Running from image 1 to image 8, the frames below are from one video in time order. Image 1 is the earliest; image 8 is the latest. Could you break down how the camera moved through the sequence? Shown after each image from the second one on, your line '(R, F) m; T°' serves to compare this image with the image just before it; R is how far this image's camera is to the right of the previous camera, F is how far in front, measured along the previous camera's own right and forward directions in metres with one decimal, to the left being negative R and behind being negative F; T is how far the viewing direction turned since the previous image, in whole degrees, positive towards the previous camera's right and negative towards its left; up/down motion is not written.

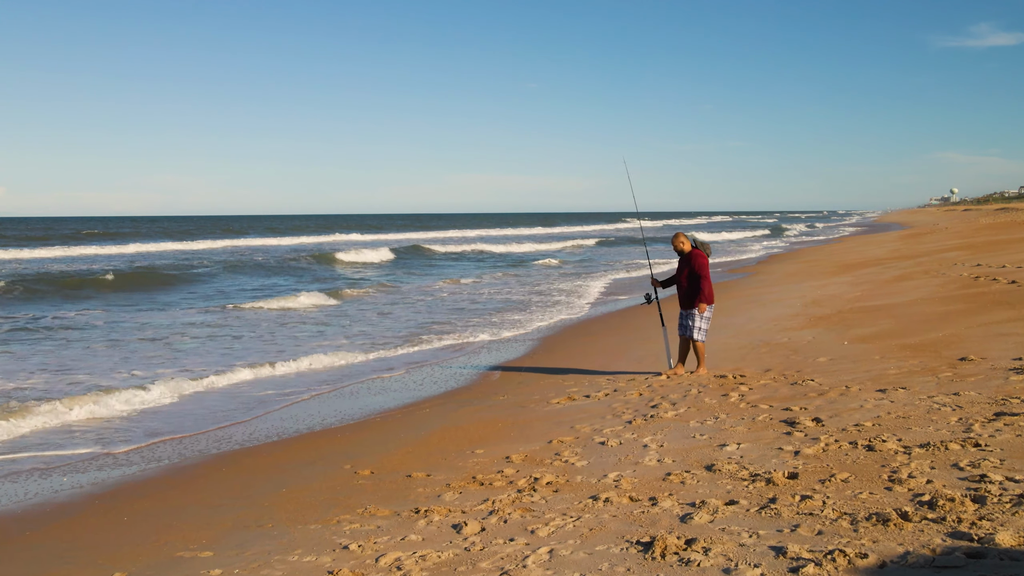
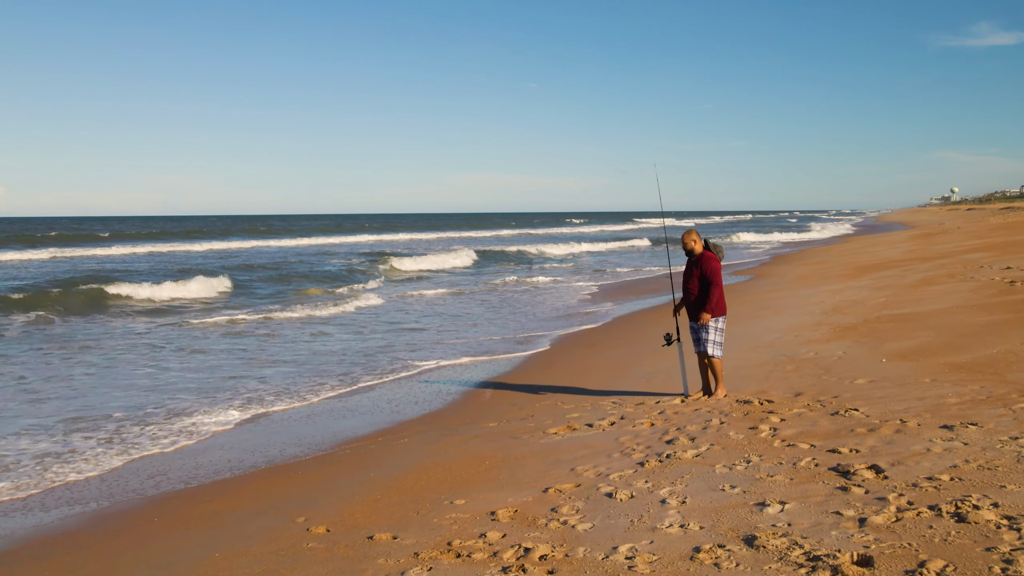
(+0.1, +0.9) m; 0°
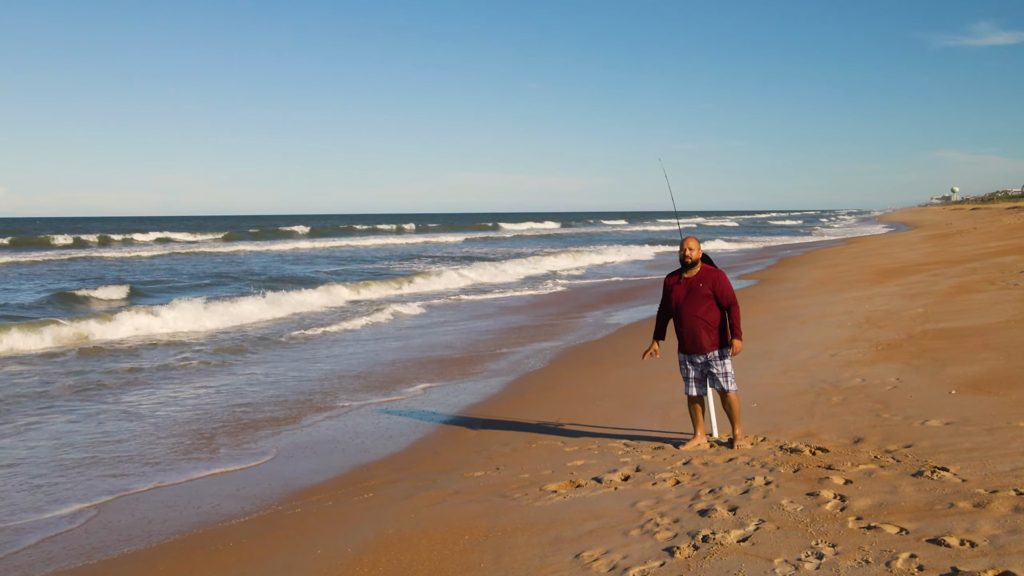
(+0.1, +1.1) m; 0°
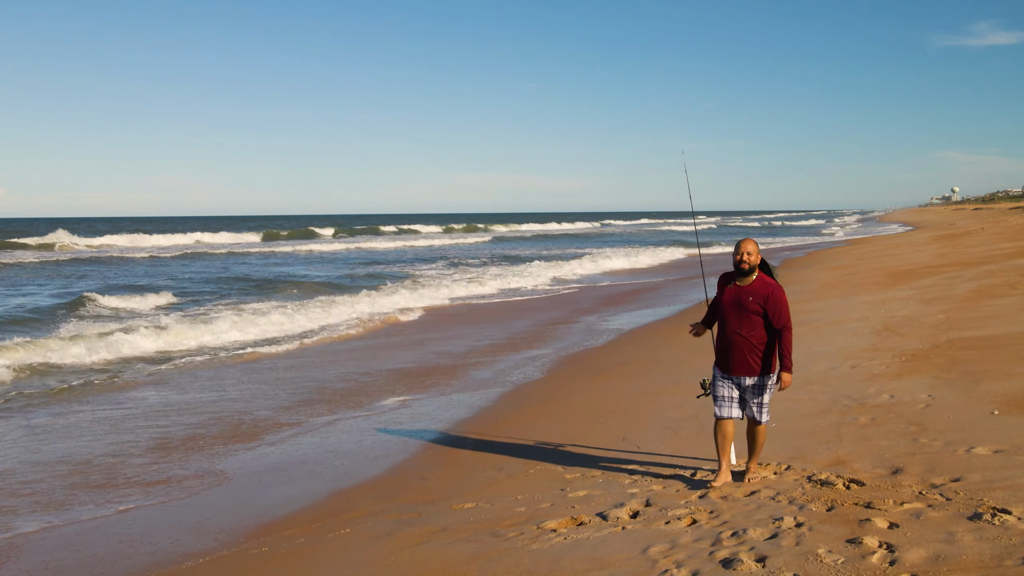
(0.0, +0.5) m; 0°
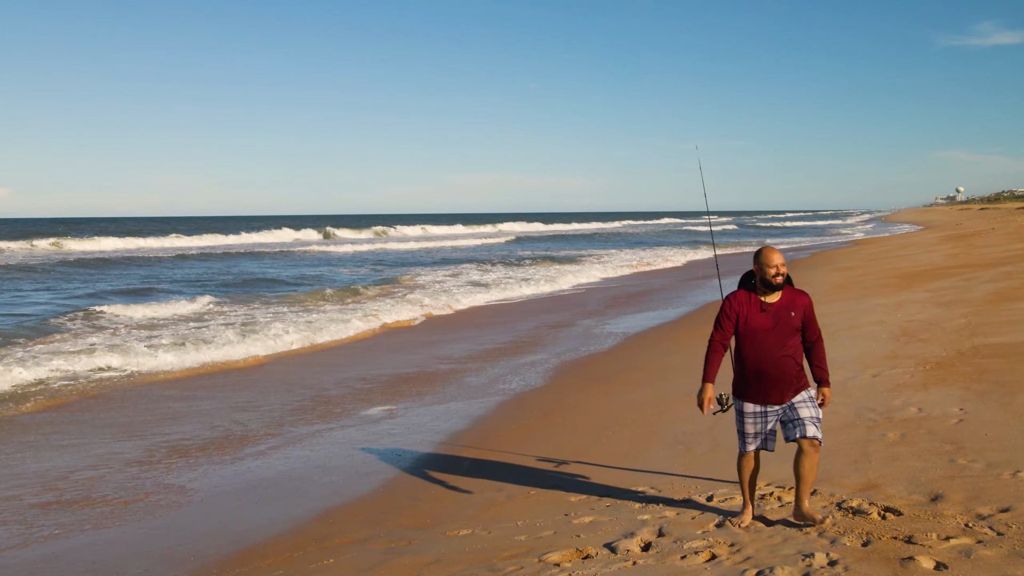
(0.0, +0.4) m; 0°
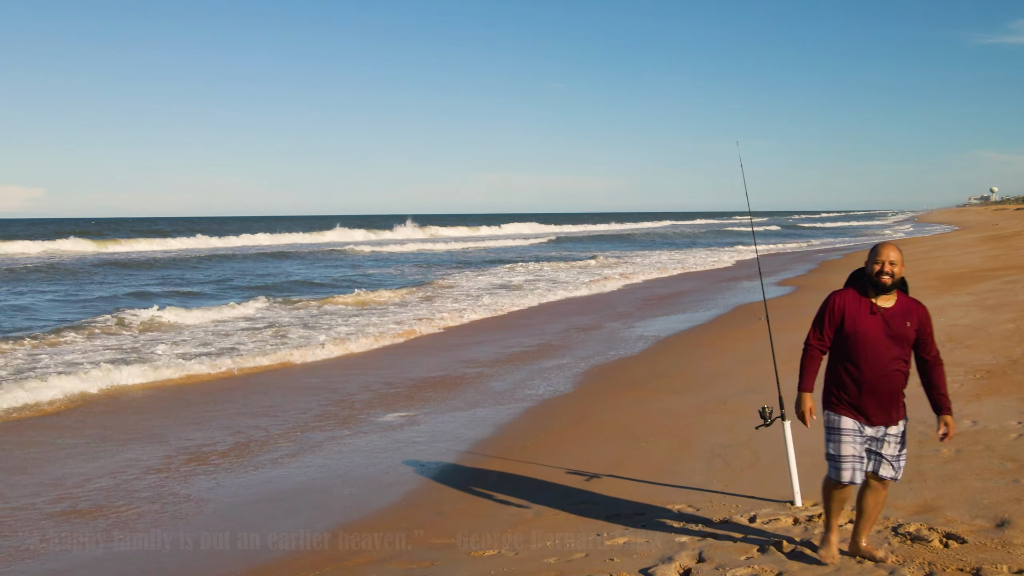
(0.0, +0.2) m; -2°
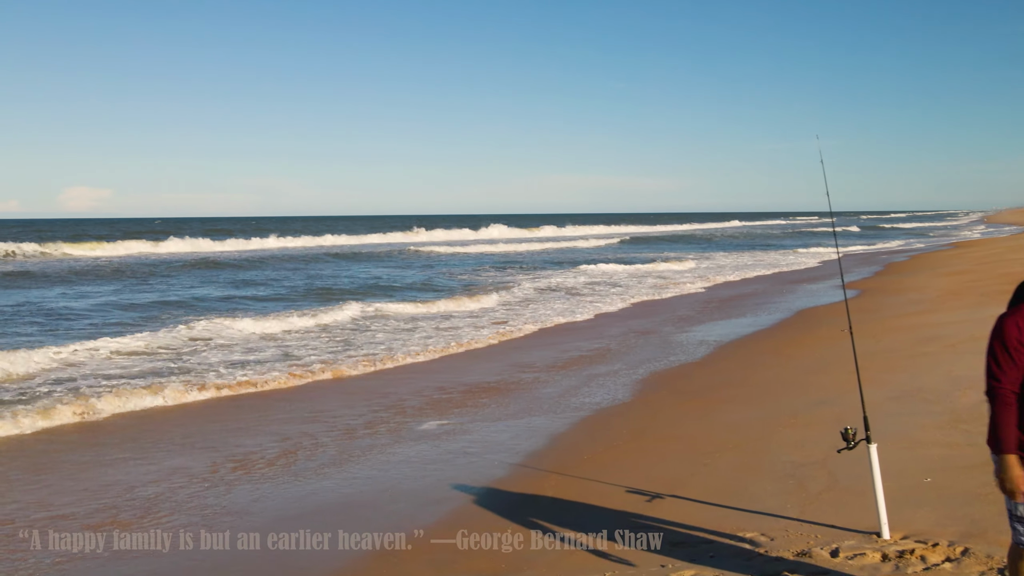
(-0.1, +0.2) m; -4°
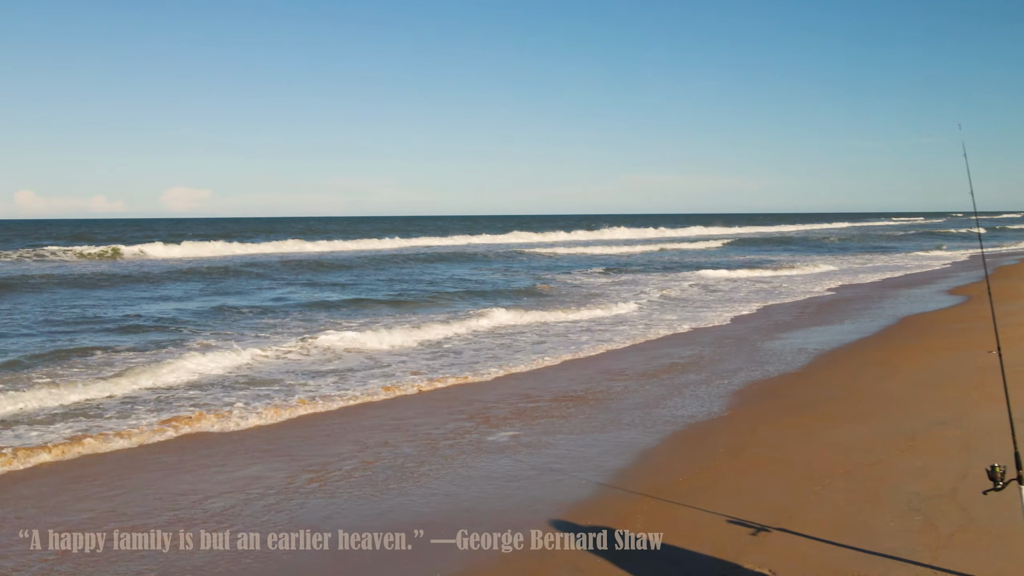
(-0.1, +0.3) m; -6°
